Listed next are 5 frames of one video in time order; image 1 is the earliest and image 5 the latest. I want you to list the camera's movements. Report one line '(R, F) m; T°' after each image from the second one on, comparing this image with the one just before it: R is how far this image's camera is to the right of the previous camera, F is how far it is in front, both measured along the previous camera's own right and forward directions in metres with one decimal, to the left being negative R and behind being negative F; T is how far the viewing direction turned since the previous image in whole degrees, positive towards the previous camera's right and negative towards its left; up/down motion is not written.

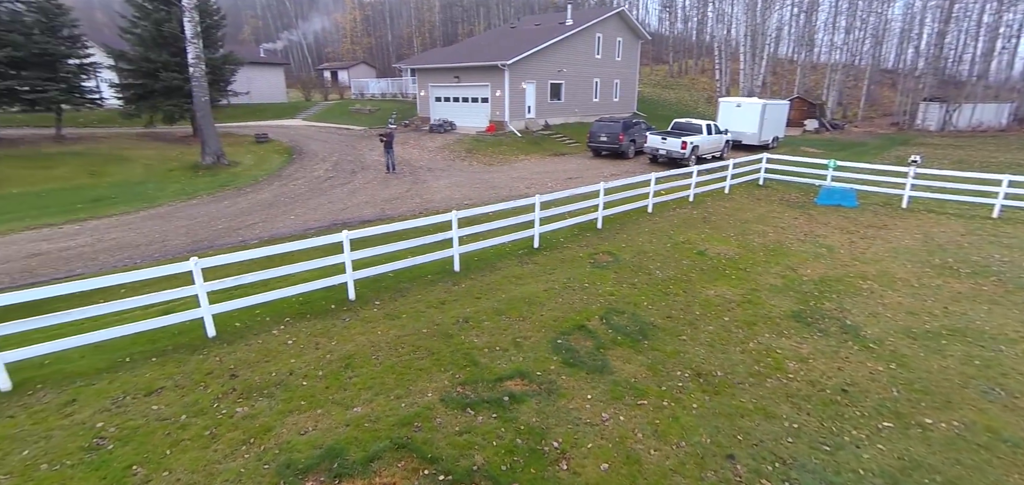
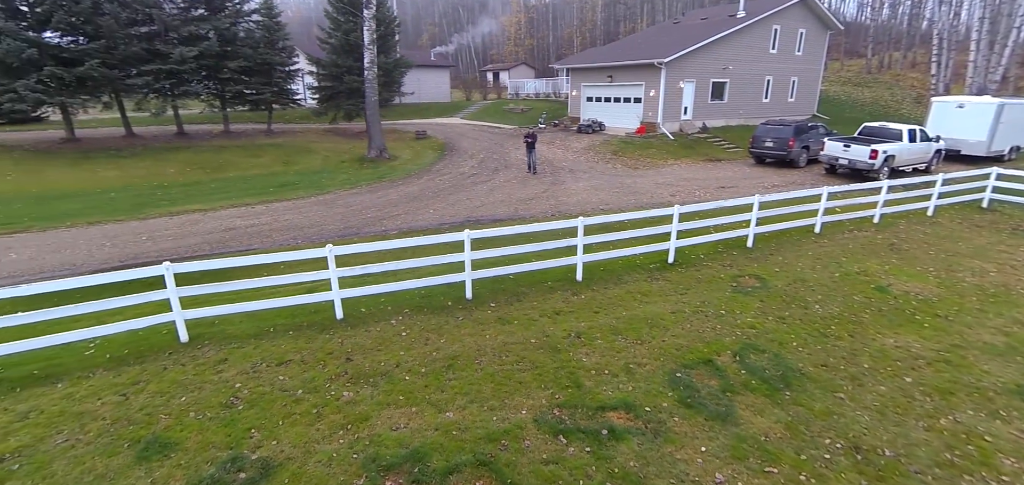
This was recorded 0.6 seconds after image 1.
(+0.4, +0.6) m; -16°
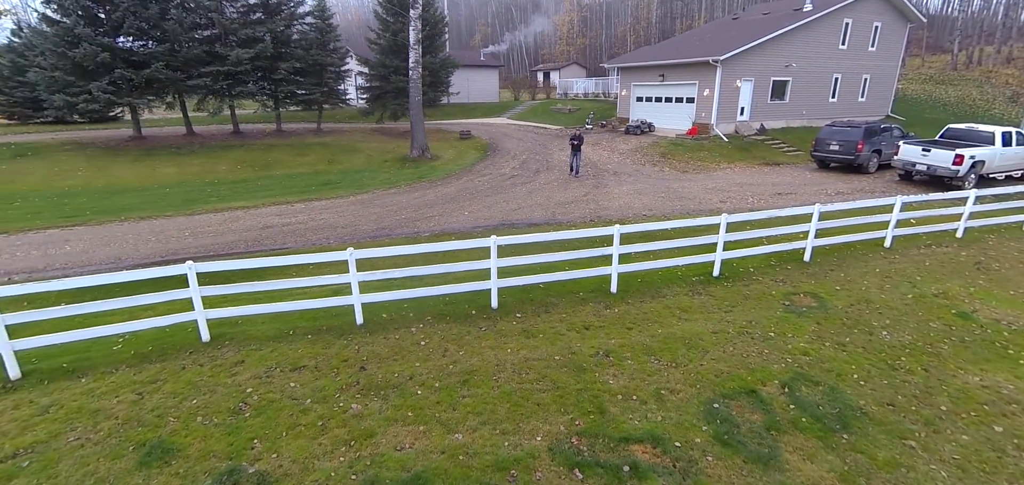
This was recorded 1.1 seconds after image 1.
(+0.3, +0.5) m; -5°
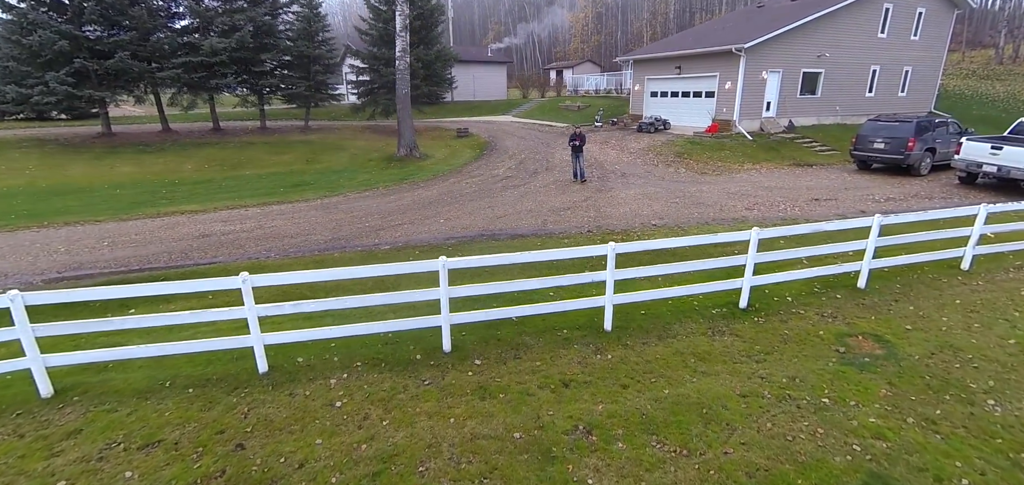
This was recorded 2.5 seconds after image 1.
(+0.7, +2.0) m; -2°
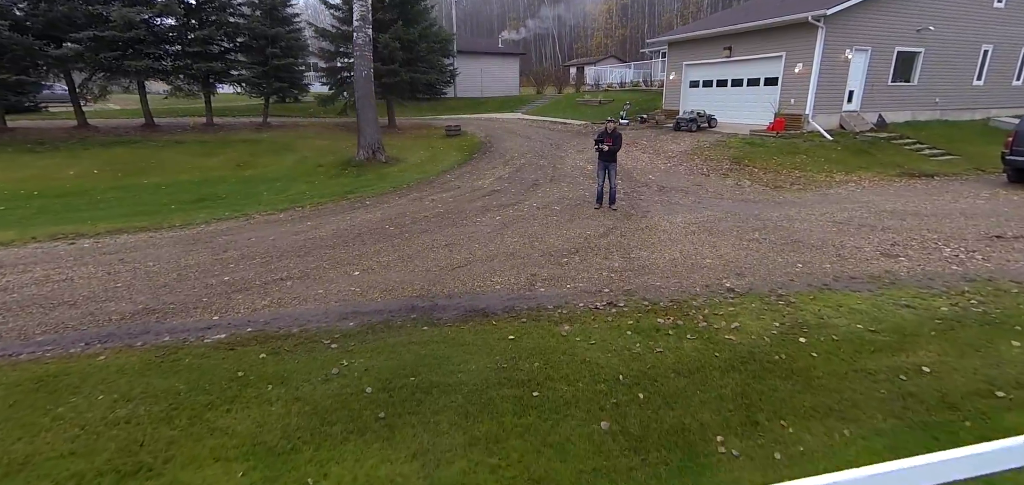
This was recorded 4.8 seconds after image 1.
(+0.7, +4.5) m; -2°
